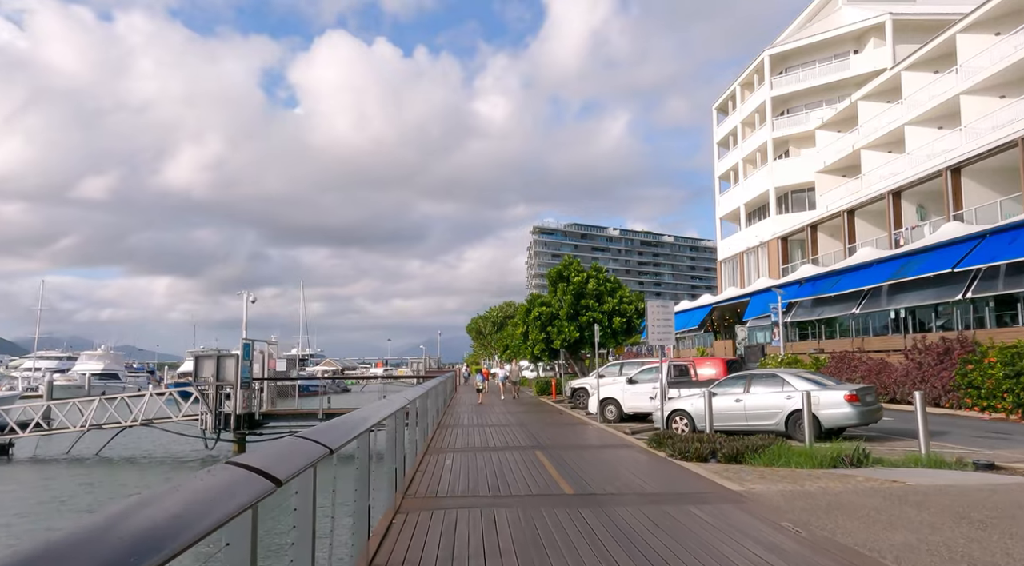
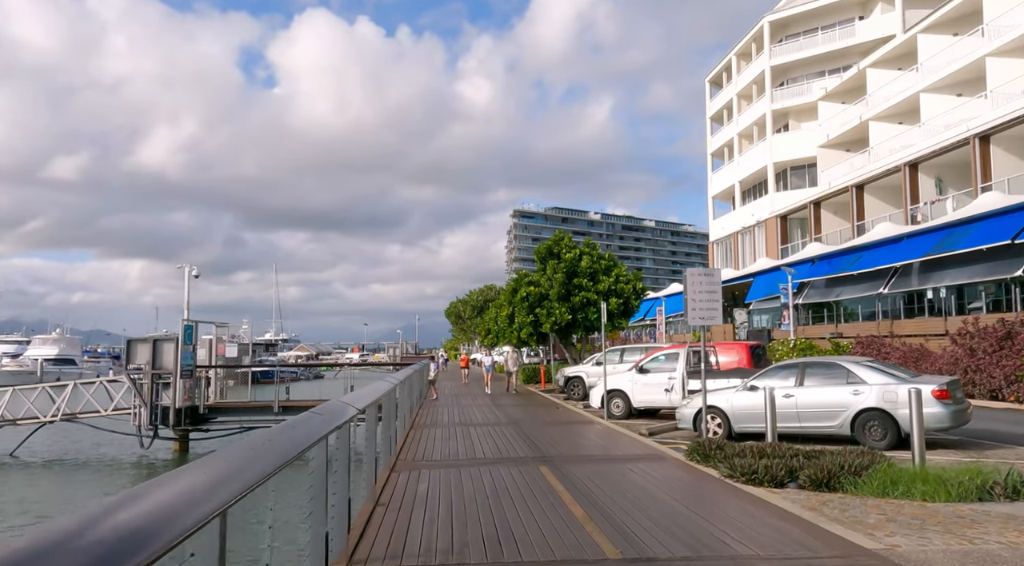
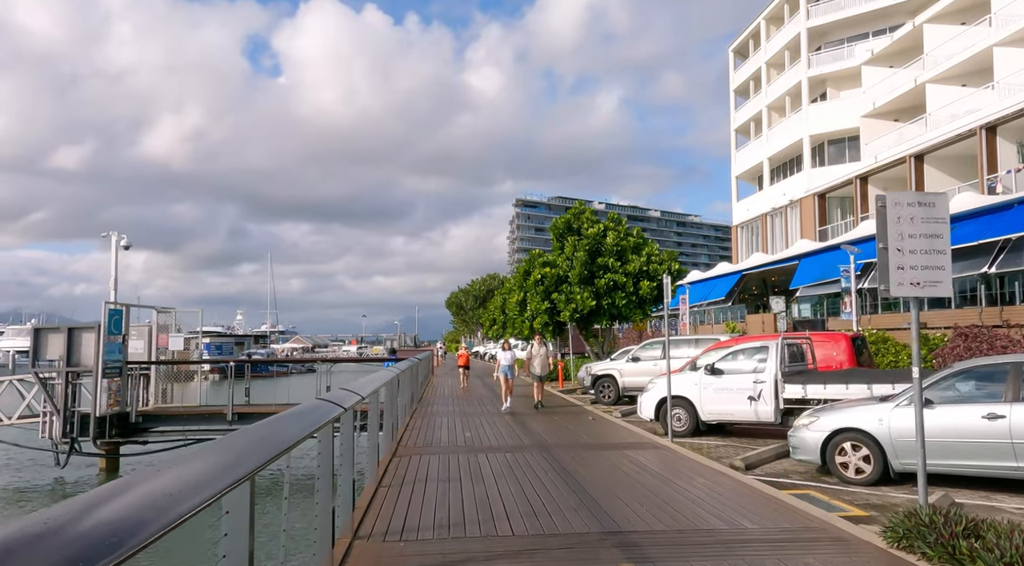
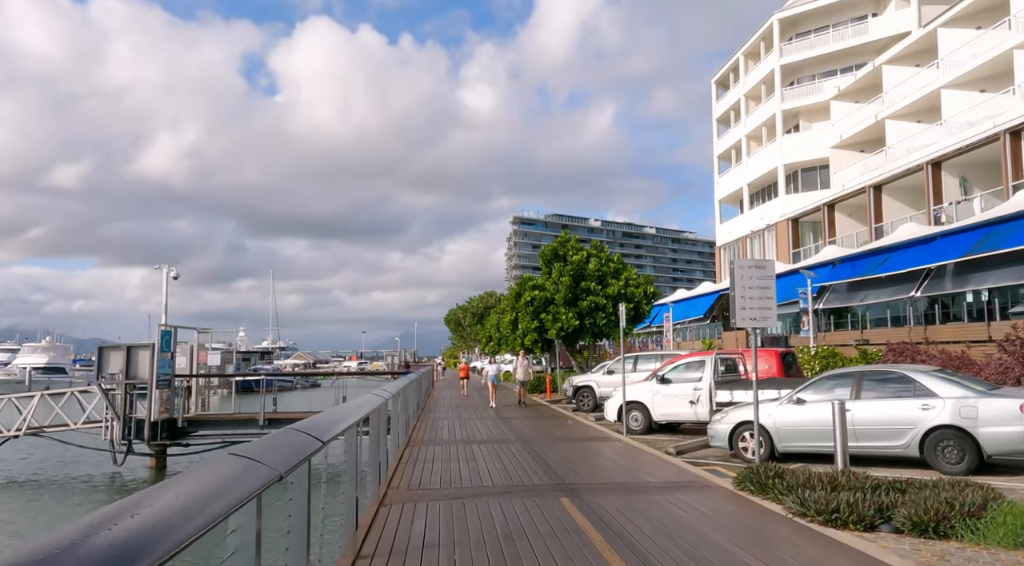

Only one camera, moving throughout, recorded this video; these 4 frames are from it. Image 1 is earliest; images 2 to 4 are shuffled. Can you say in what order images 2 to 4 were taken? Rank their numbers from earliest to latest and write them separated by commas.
2, 4, 3
